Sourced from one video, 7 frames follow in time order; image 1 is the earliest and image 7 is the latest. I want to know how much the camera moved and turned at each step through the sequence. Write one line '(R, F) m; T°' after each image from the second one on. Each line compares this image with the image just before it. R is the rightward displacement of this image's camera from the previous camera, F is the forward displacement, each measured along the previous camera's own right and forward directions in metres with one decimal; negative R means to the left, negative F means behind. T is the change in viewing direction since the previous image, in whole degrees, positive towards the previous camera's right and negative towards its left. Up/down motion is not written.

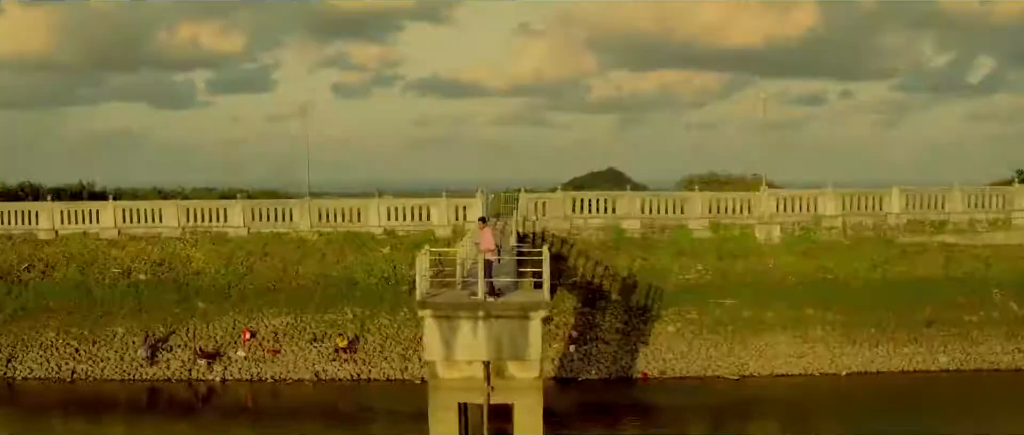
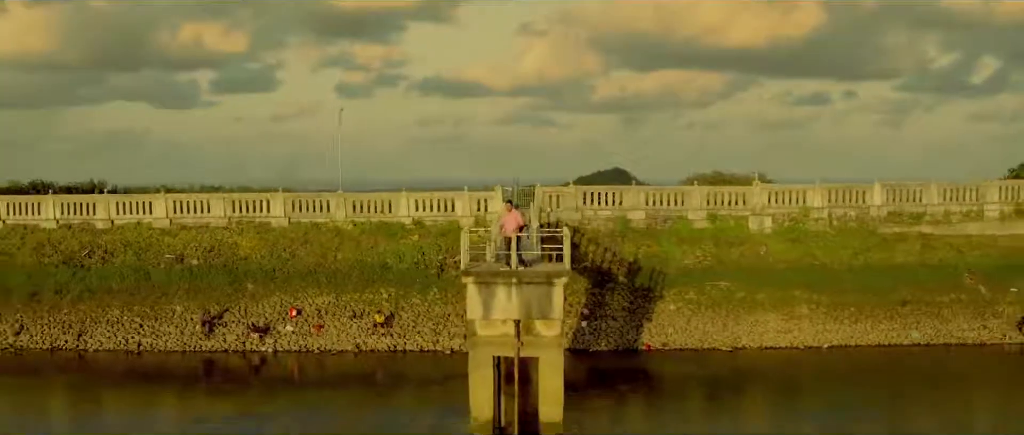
(-0.4, -2.4) m; 0°
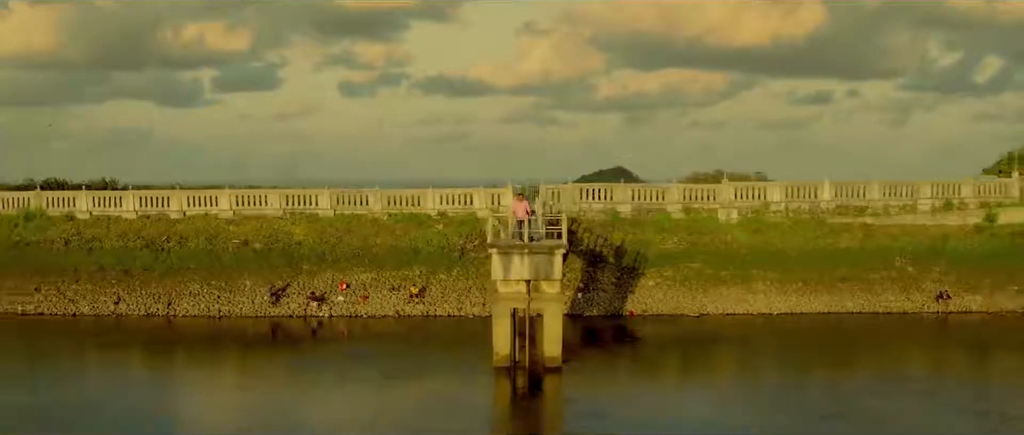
(-0.2, -5.2) m; 0°
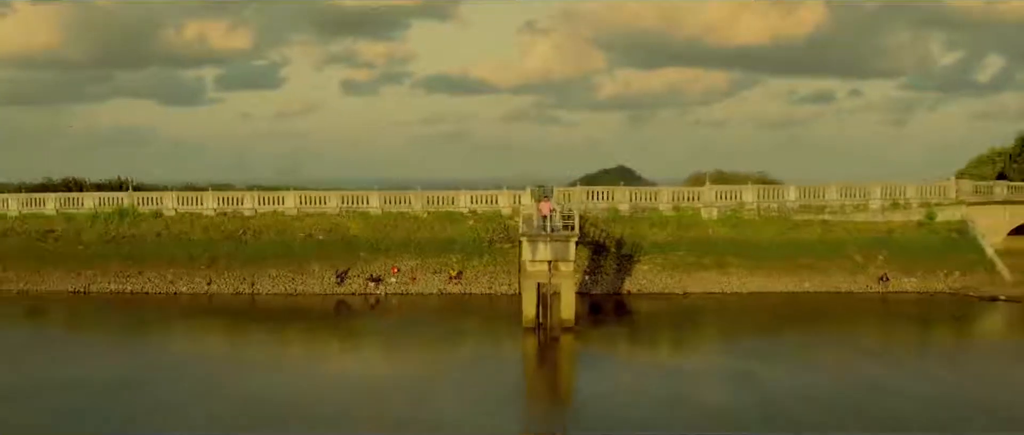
(-0.6, -6.4) m; 0°
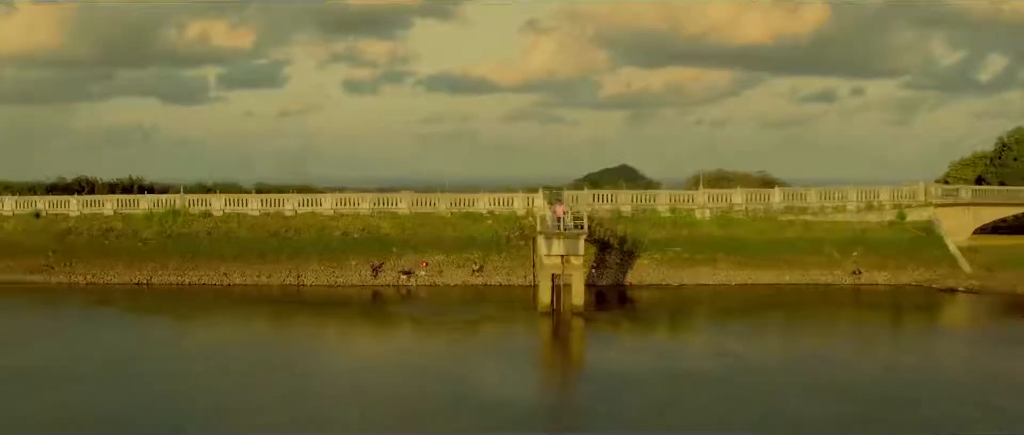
(-0.5, -4.5) m; 0°
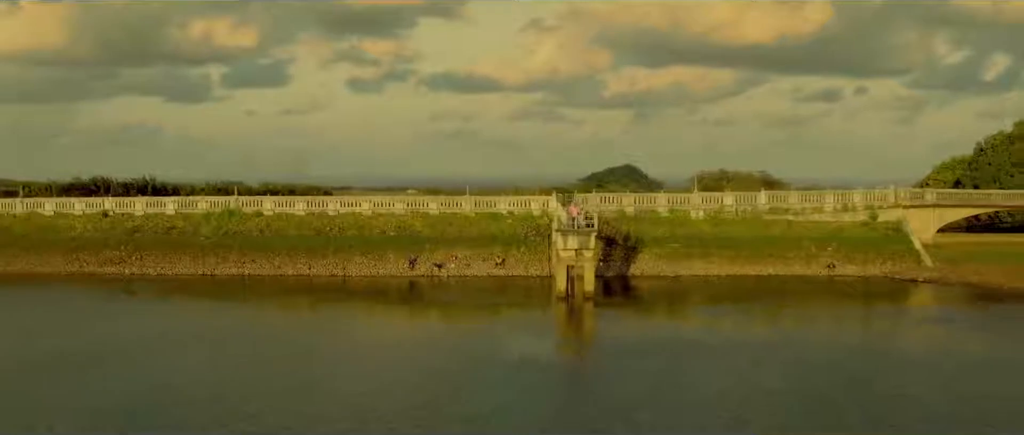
(-0.7, -5.8) m; 0°
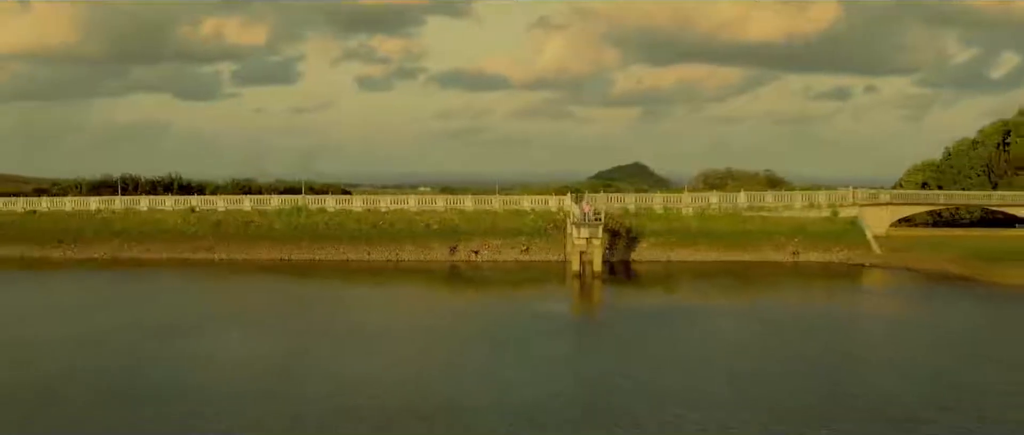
(-1.0, -10.1) m; 0°
